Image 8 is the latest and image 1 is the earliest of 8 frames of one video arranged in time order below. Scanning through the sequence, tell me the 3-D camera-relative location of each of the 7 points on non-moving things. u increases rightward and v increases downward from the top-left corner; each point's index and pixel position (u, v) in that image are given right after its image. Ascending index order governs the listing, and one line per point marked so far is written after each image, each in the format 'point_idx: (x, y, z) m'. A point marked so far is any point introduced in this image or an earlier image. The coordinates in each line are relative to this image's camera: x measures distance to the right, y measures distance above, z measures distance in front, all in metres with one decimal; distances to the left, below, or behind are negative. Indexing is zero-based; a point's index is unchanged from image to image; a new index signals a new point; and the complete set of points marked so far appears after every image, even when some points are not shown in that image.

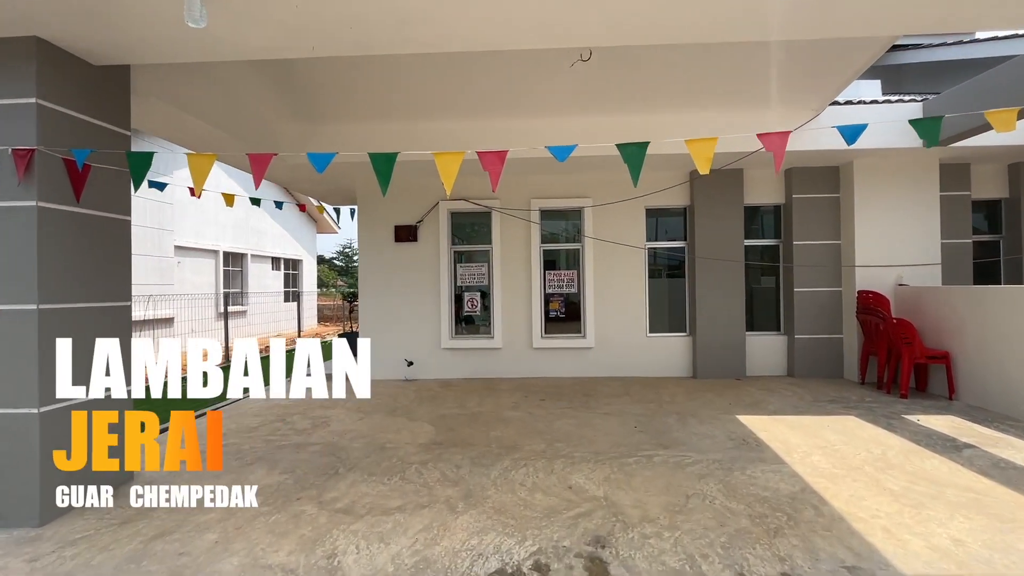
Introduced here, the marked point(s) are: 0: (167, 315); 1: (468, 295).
0: (-7.8, -0.6, +11.1) m
1: (-0.6, -0.1, +6.9) m
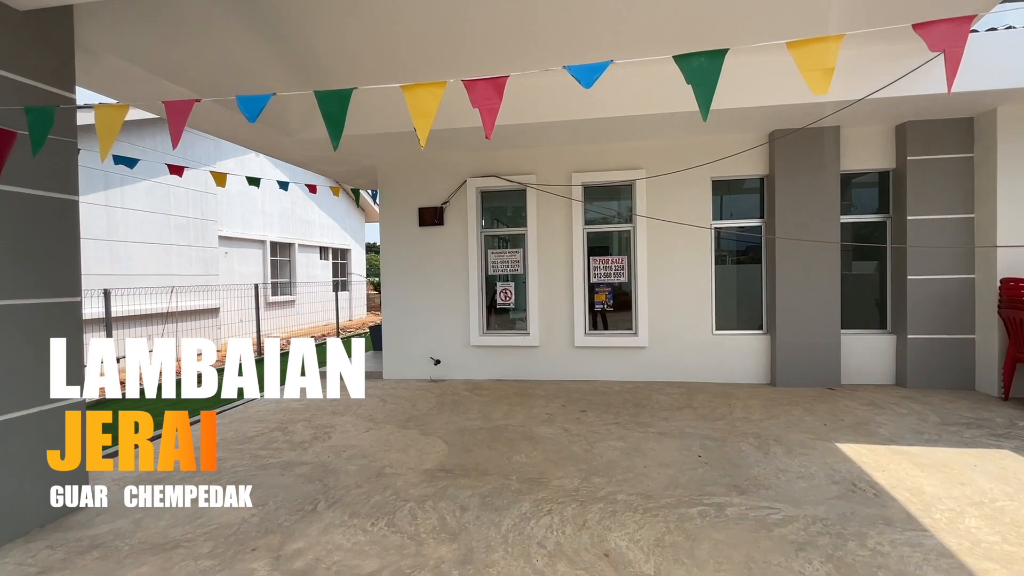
0: (-6.8, -0.4, +11.1) m
1: (-0.1, 0.0, +6.0) m
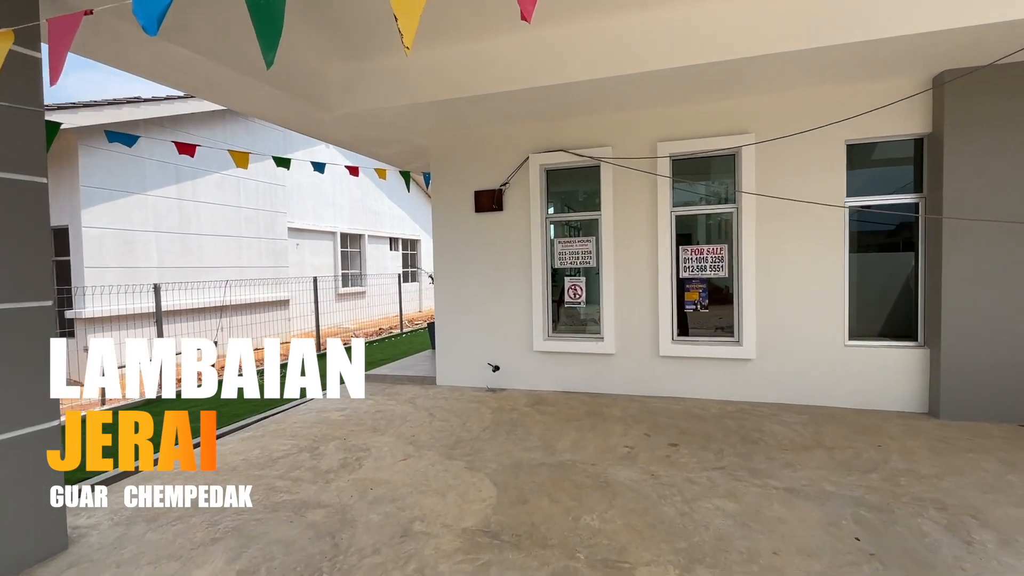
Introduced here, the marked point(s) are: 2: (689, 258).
0: (-5.2, -0.2, +11.1) m
1: (+0.6, +0.1, +5.1) m
2: (+1.7, +0.3, +4.7) m
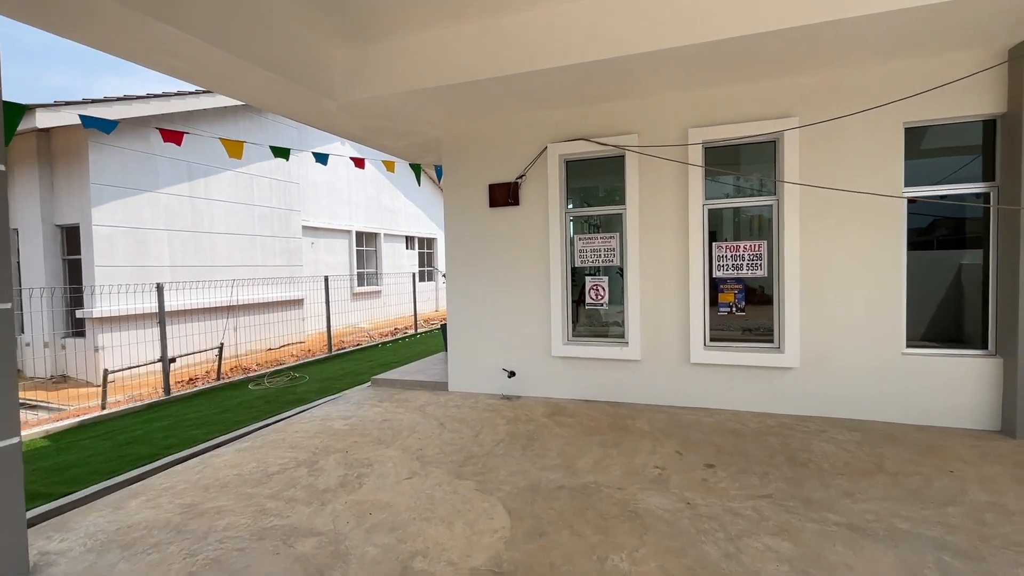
0: (-4.8, -0.2, +10.9) m
1: (+0.8, +0.1, +4.7) m
2: (+1.9, +0.3, +4.3) m
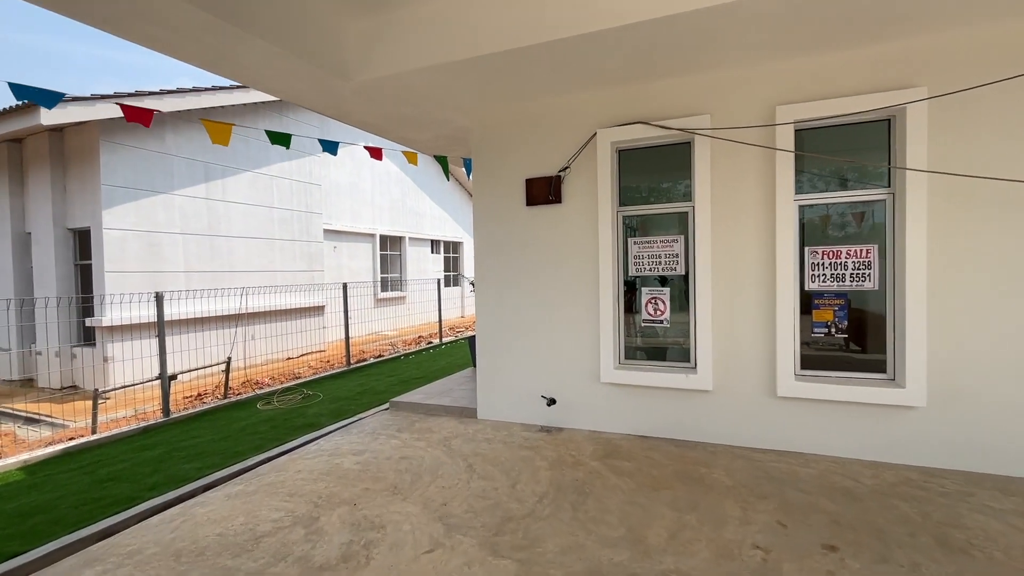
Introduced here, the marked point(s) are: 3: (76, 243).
0: (-4.2, -0.3, +10.4) m
1: (+1.1, 0.0, +4.0) m
2: (+2.2, +0.2, +3.4) m
3: (-6.8, +0.7, +7.5) m
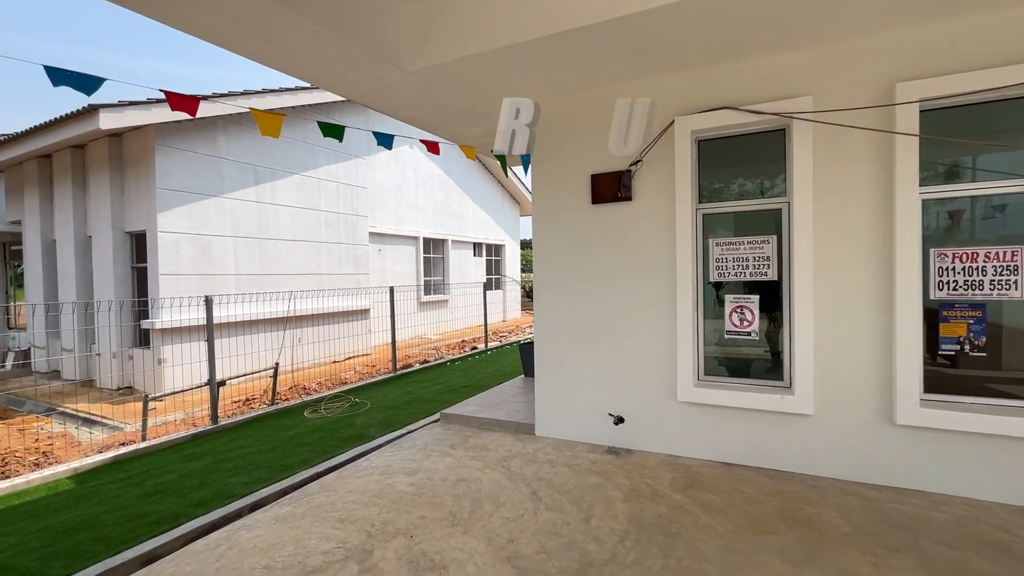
0: (-3.2, -0.4, +10.3) m
1: (+1.6, -0.1, +3.5) m
2: (+2.6, +0.1, +2.9) m
3: (-6.0, +0.7, +7.6) m
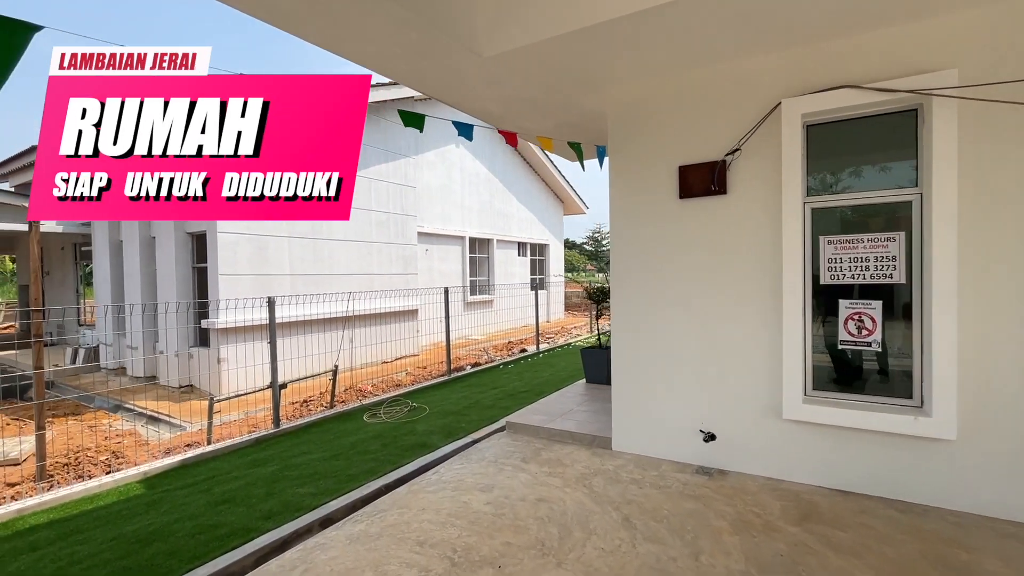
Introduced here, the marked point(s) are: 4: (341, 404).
0: (-2.1, -0.4, +10.2) m
1: (+2.1, -0.1, +3.1) m
2: (+3.1, +0.1, +2.4) m
3: (-5.1, +0.7, +7.8) m
4: (-2.1, -1.4, +6.0) m
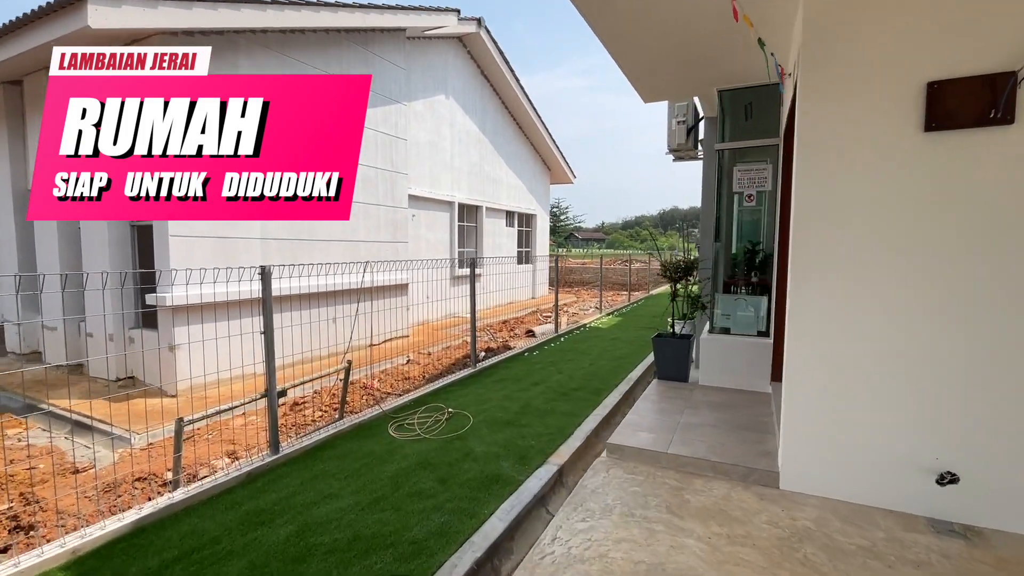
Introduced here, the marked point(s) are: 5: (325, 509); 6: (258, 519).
0: (-1.9, +0.1, +8.8) m
1: (+3.0, 0.0, +2.1) m
2: (+4.0, +0.1, +1.5) m
3: (-4.7, +1.1, +6.0) m
4: (-1.6, -1.1, +4.6) m
5: (-1.1, -1.2, +2.7) m
6: (-1.4, -1.2, +2.6) m
